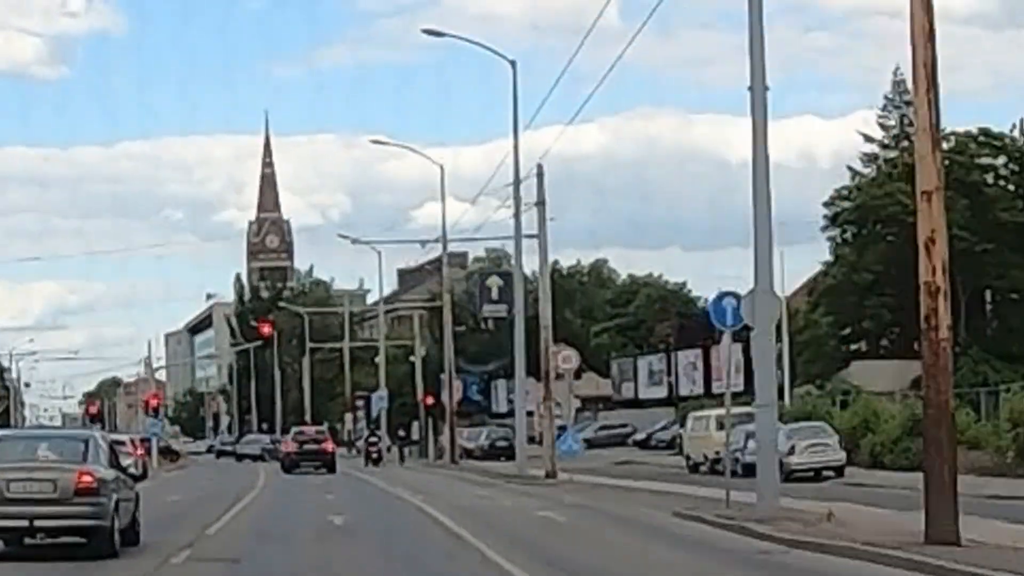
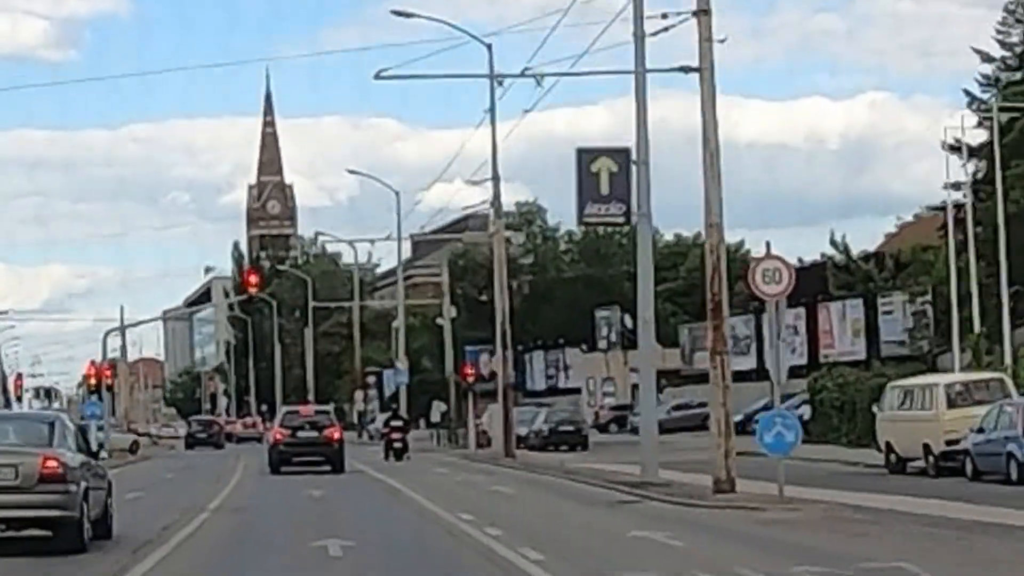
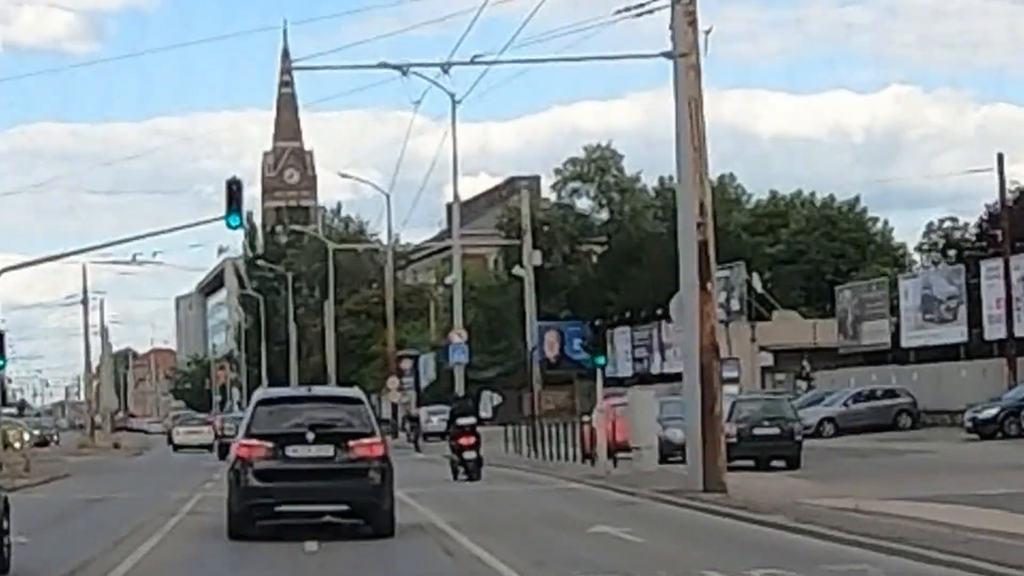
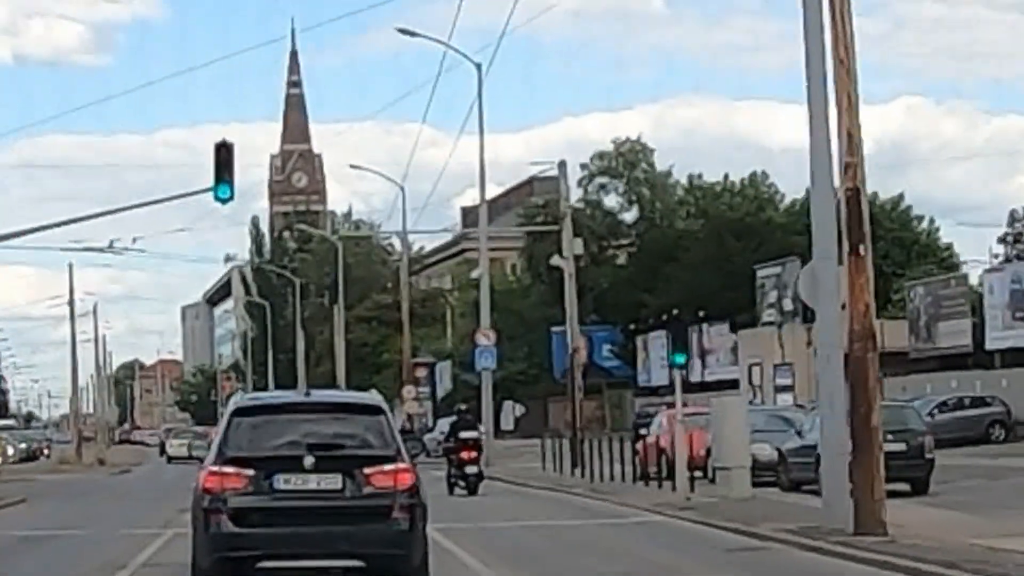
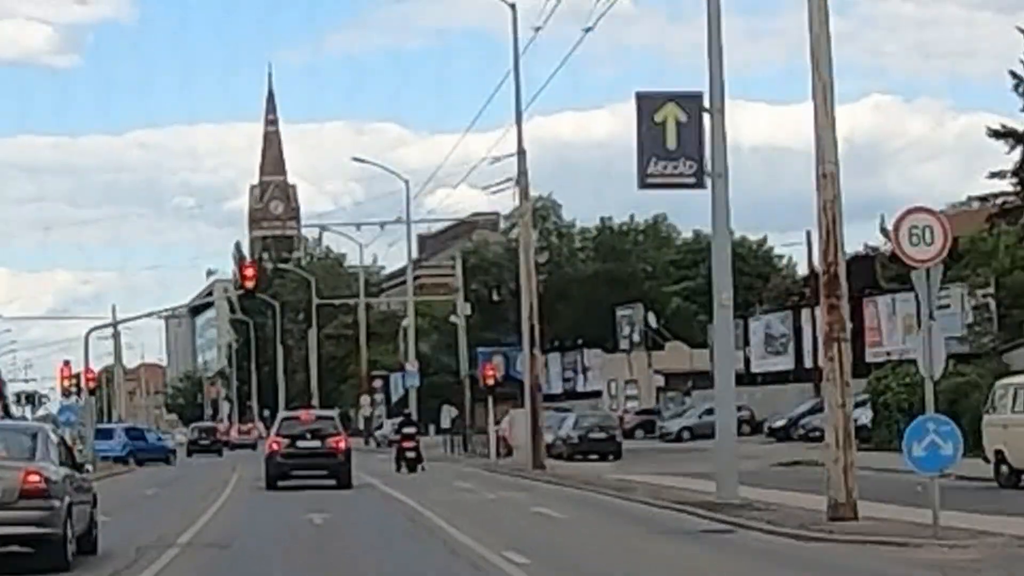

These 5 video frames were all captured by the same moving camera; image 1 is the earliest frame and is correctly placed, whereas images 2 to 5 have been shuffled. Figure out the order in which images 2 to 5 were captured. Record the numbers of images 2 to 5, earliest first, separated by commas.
2, 5, 3, 4
